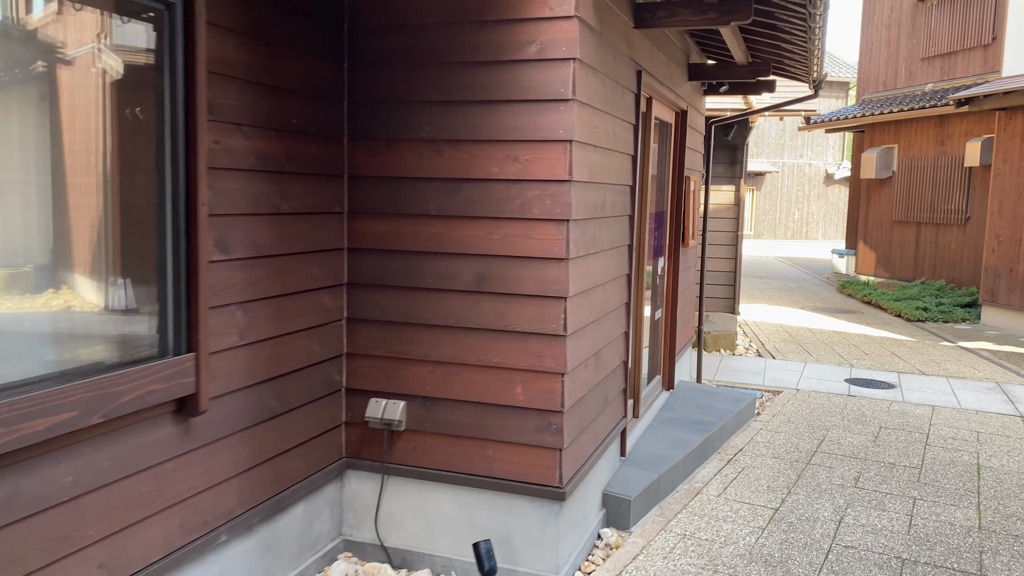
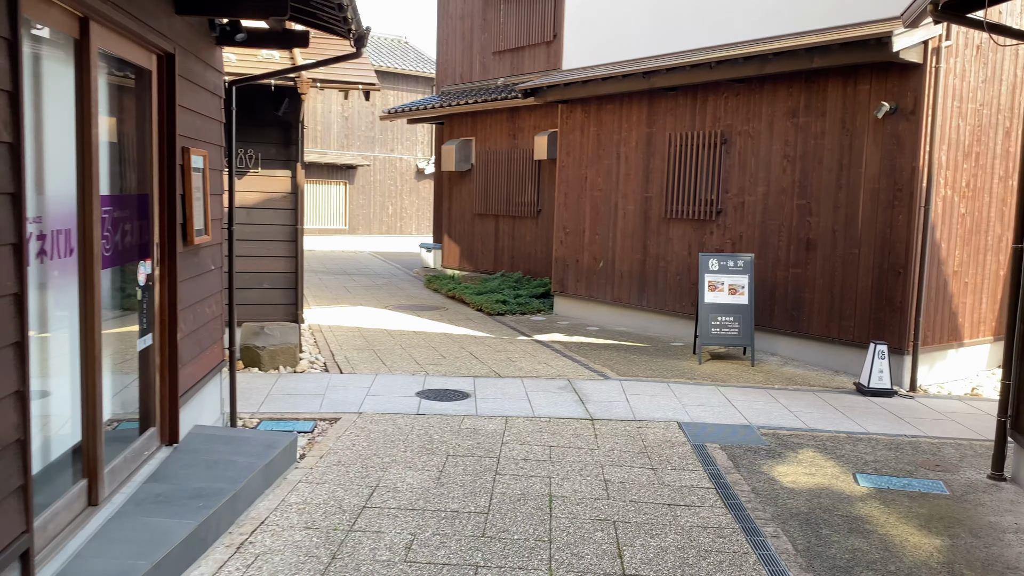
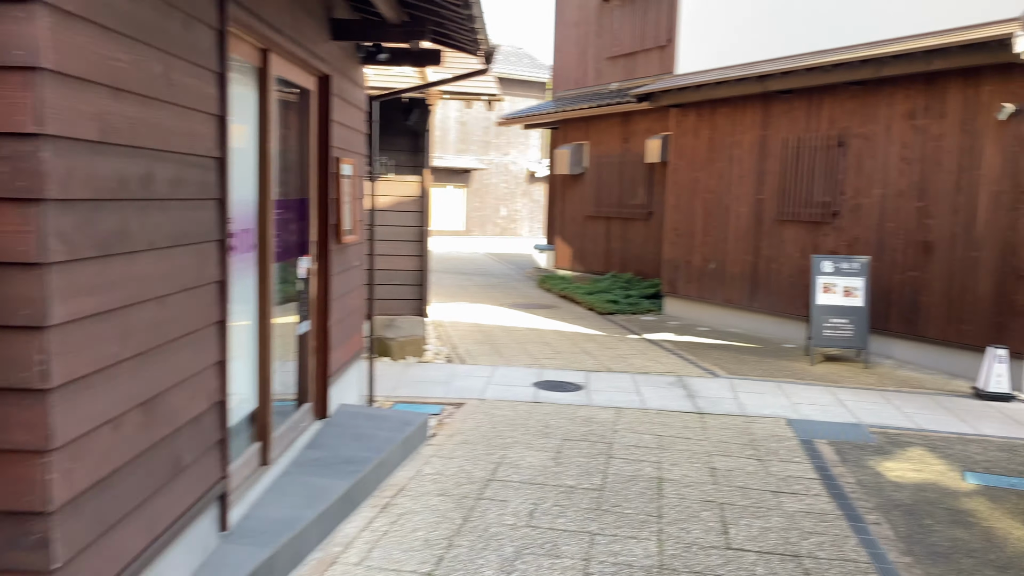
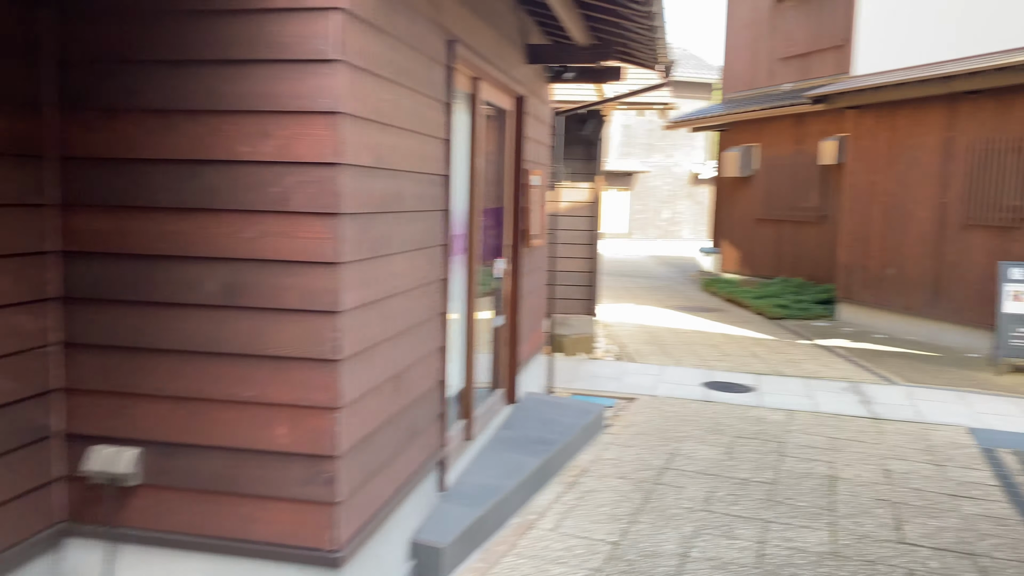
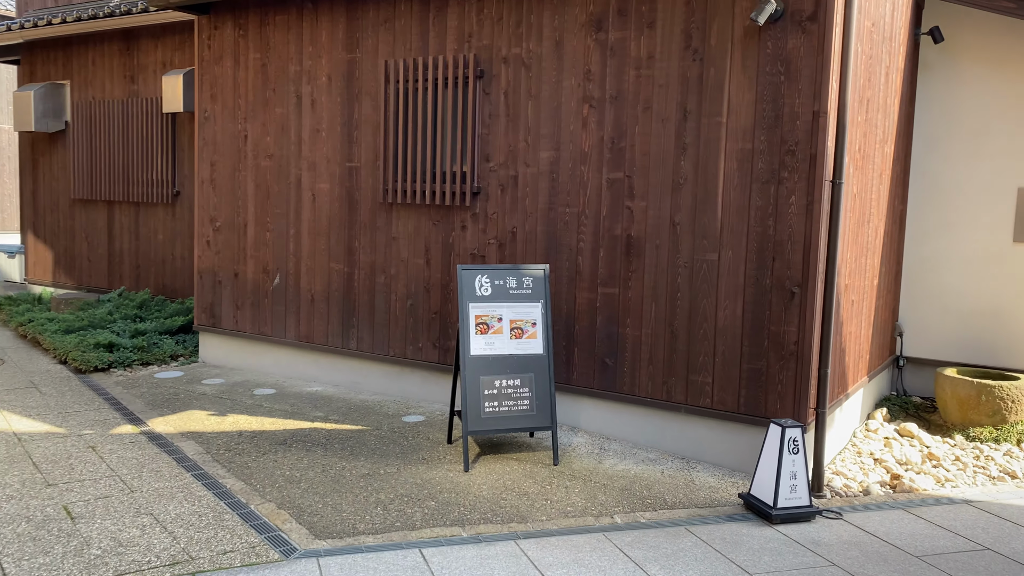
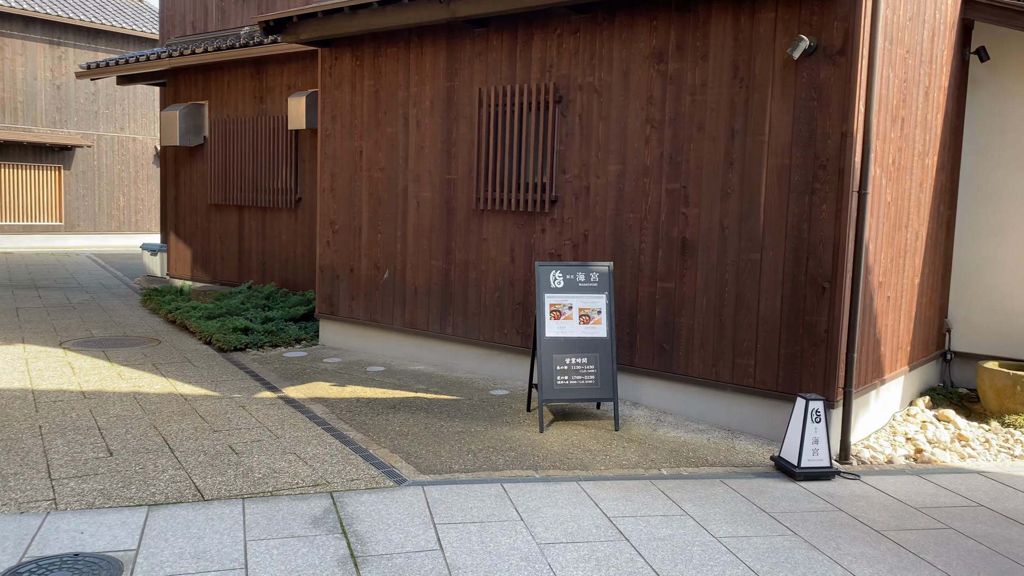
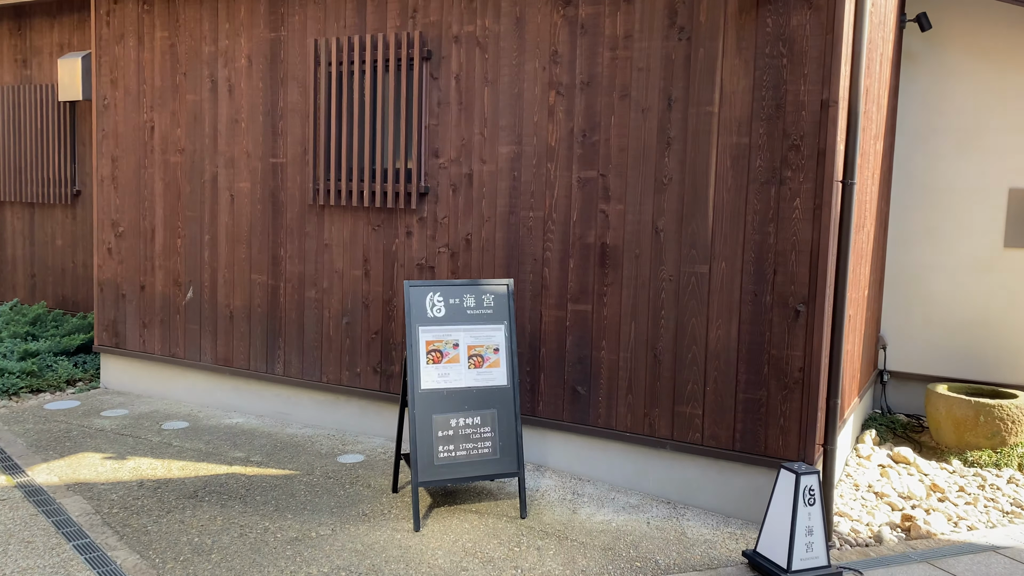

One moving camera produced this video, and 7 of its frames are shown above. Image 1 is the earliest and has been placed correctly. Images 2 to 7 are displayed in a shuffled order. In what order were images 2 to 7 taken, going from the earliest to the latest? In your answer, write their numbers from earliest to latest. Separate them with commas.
4, 3, 2, 6, 5, 7
